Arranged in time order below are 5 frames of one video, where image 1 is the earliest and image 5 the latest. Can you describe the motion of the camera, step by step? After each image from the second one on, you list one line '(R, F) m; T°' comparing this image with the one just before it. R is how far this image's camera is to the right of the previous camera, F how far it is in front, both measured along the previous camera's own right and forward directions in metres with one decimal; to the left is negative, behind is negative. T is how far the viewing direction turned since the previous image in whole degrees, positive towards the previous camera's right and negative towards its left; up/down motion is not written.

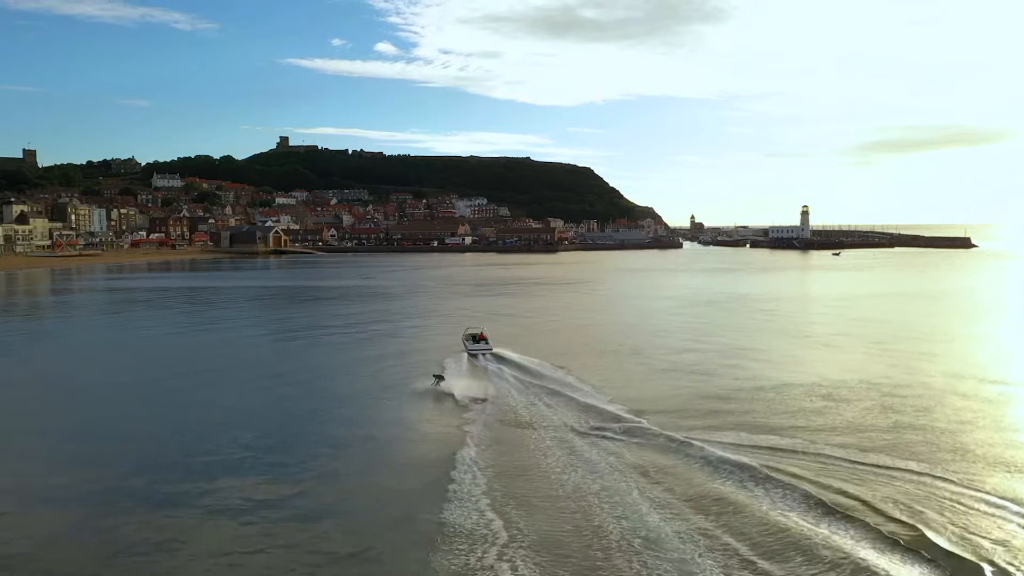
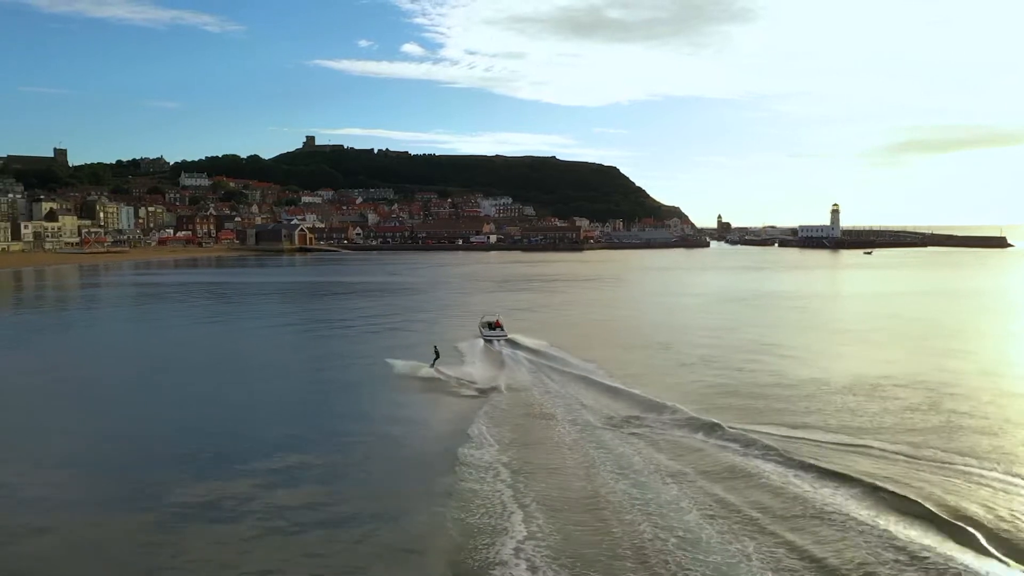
(0.0, +0.4) m; -2°
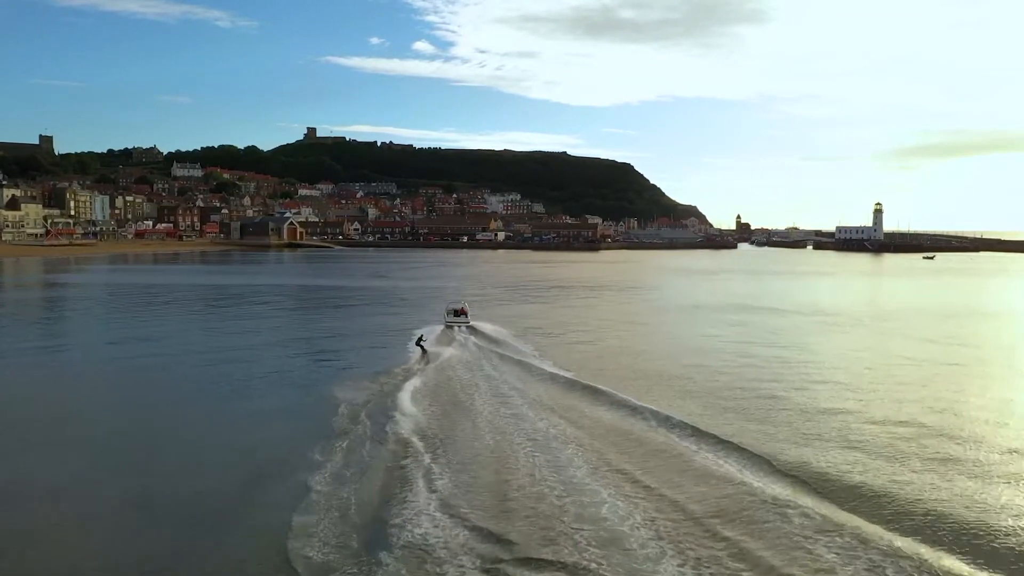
(-0.2, +5.2) m; 0°
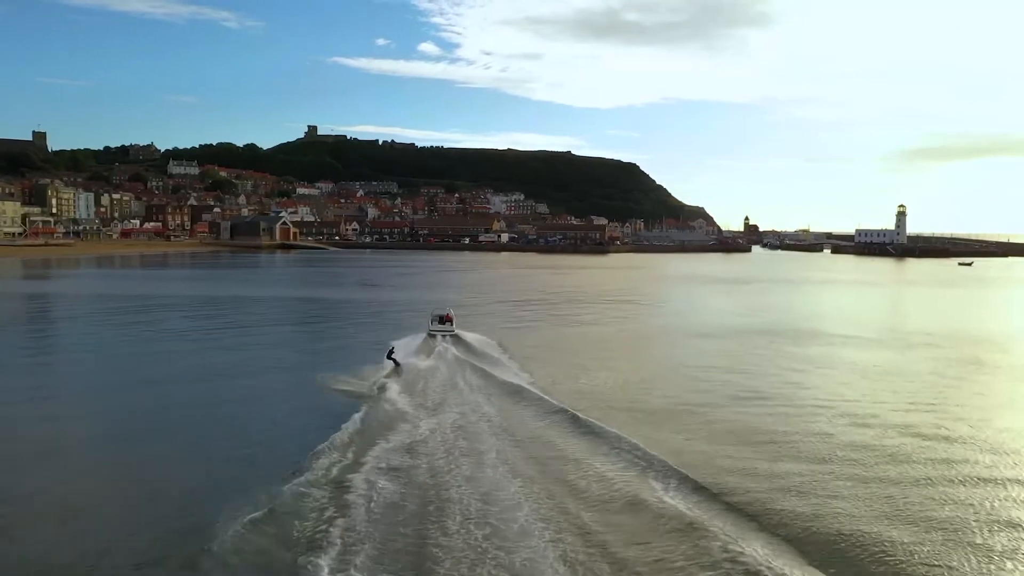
(0.0, +2.5) m; 0°
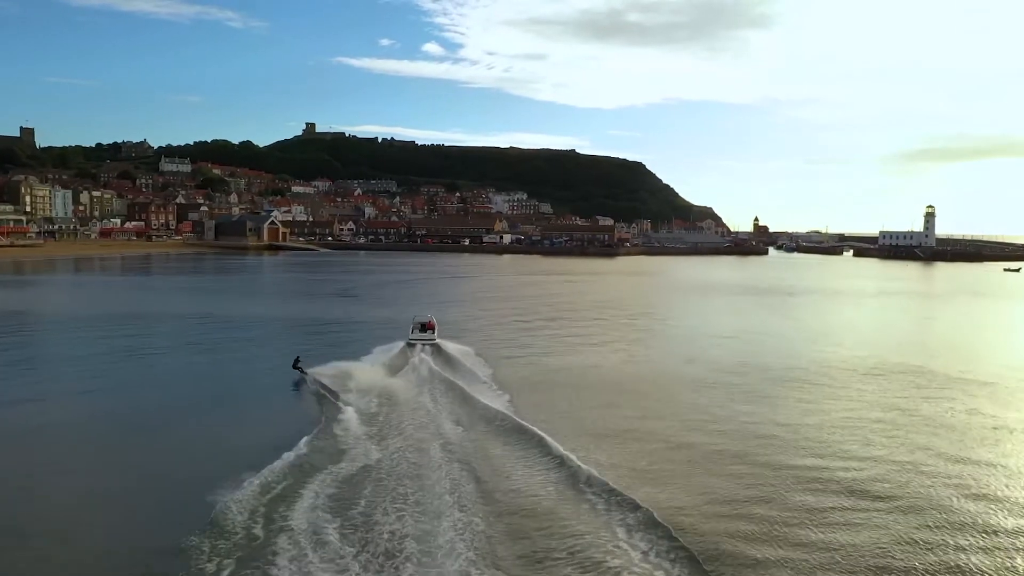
(-0.1, +3.1) m; 0°
